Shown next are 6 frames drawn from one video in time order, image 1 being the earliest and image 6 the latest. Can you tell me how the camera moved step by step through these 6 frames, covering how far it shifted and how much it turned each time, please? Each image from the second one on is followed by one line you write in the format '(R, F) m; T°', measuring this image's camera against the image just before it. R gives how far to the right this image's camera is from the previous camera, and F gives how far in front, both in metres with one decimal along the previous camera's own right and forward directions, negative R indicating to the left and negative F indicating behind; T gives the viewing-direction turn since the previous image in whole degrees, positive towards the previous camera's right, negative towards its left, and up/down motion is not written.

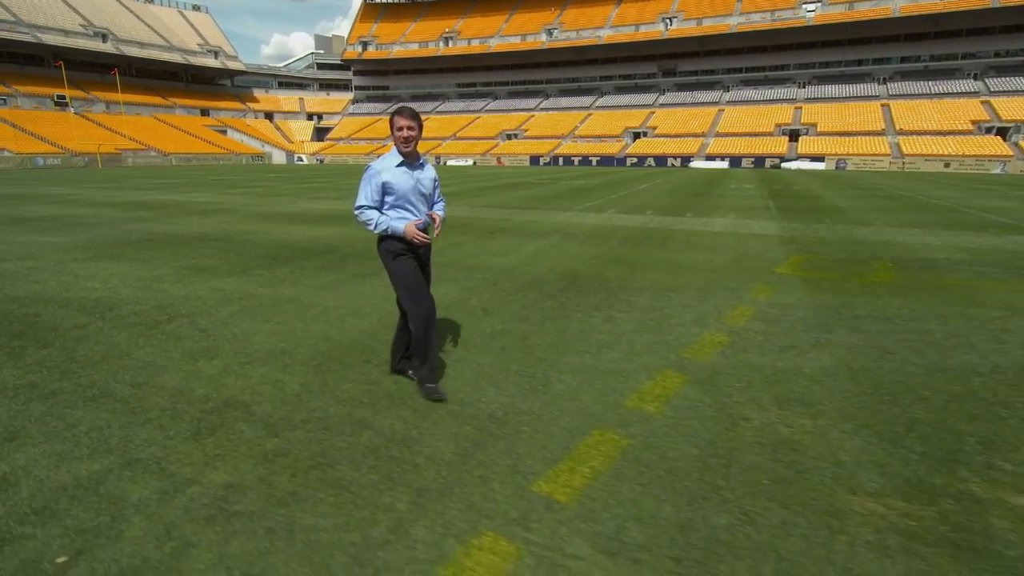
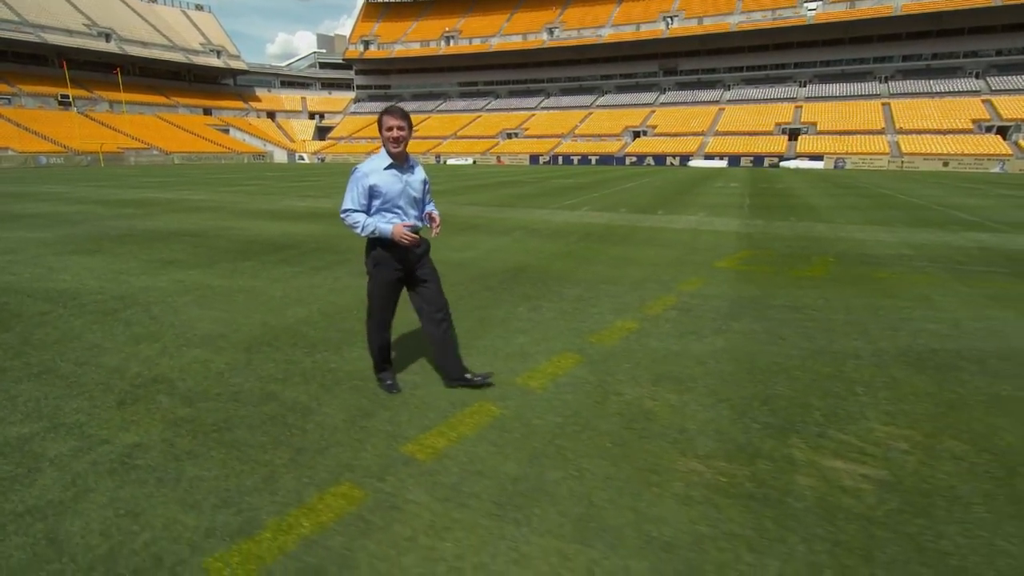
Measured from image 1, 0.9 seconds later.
(+0.6, -0.3) m; -1°
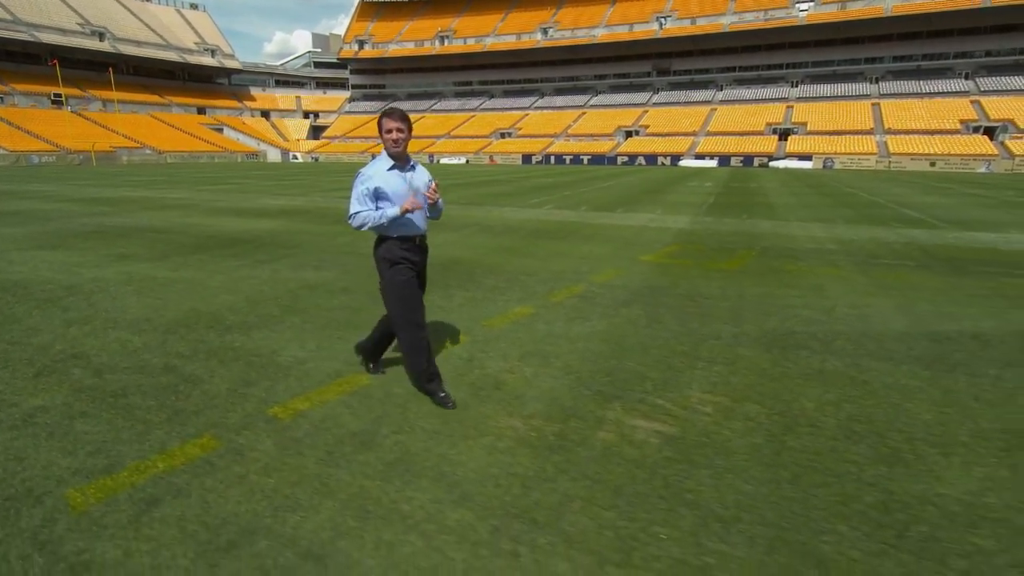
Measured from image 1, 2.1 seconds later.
(+0.8, -0.4) m; 0°
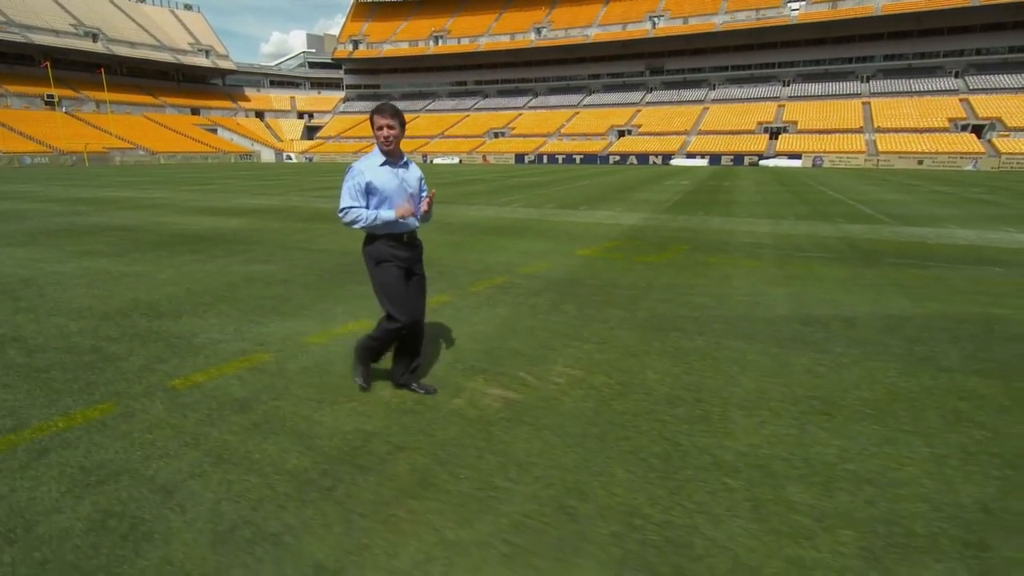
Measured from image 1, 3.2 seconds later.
(+0.8, -0.4) m; 0°
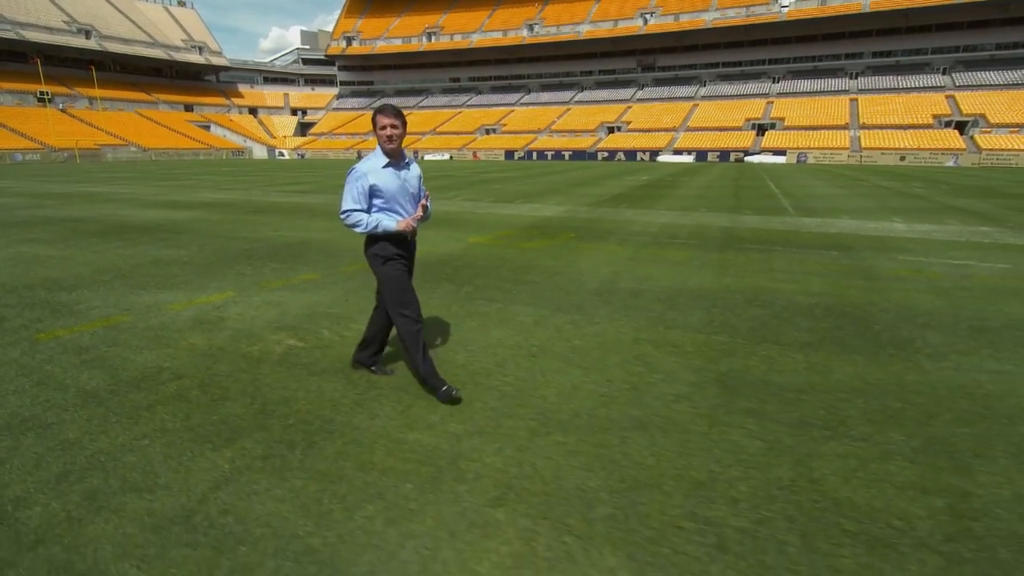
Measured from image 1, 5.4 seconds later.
(+1.6, -0.8) m; 0°
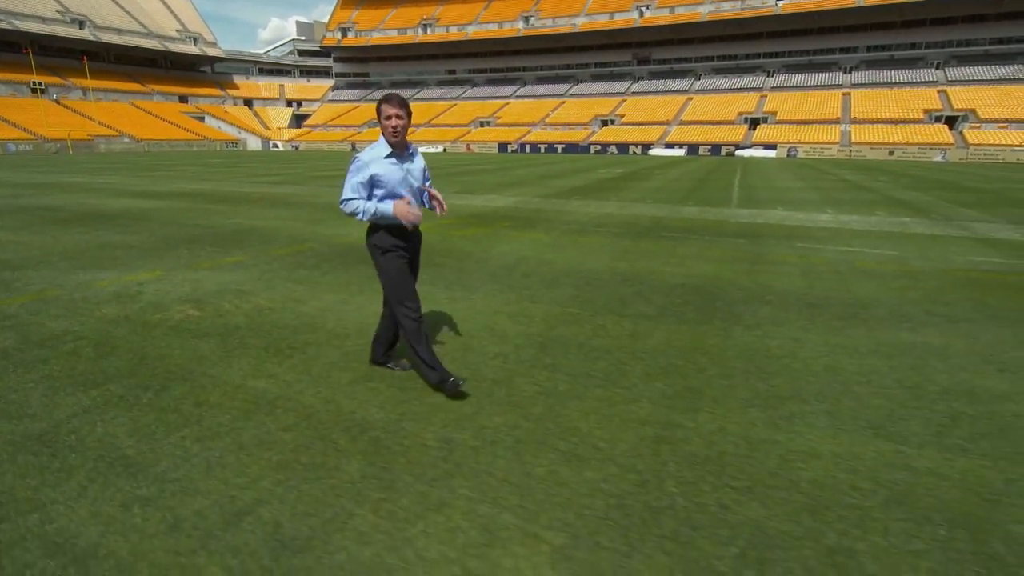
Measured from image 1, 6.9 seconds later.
(+1.1, -0.5) m; 0°
